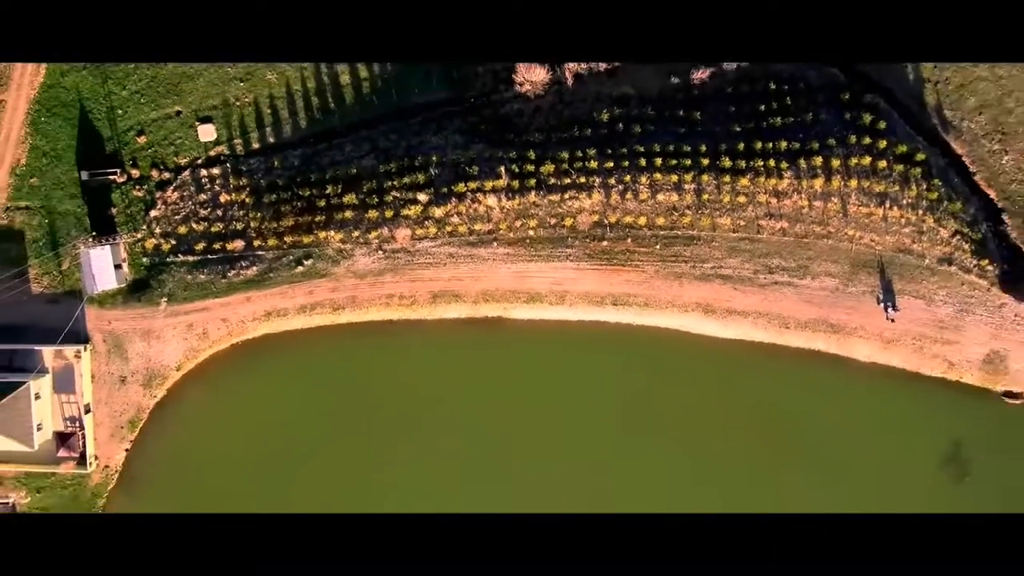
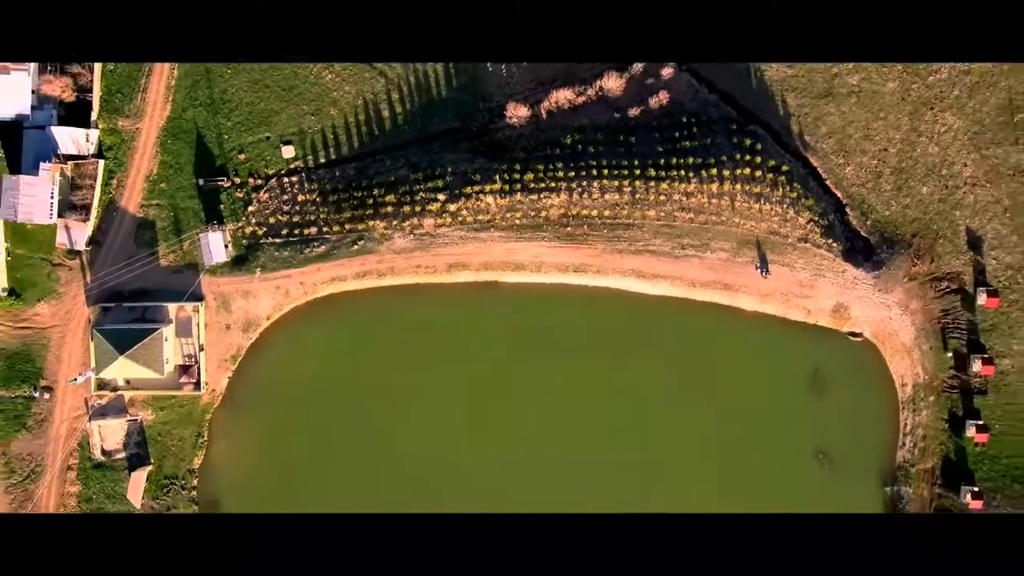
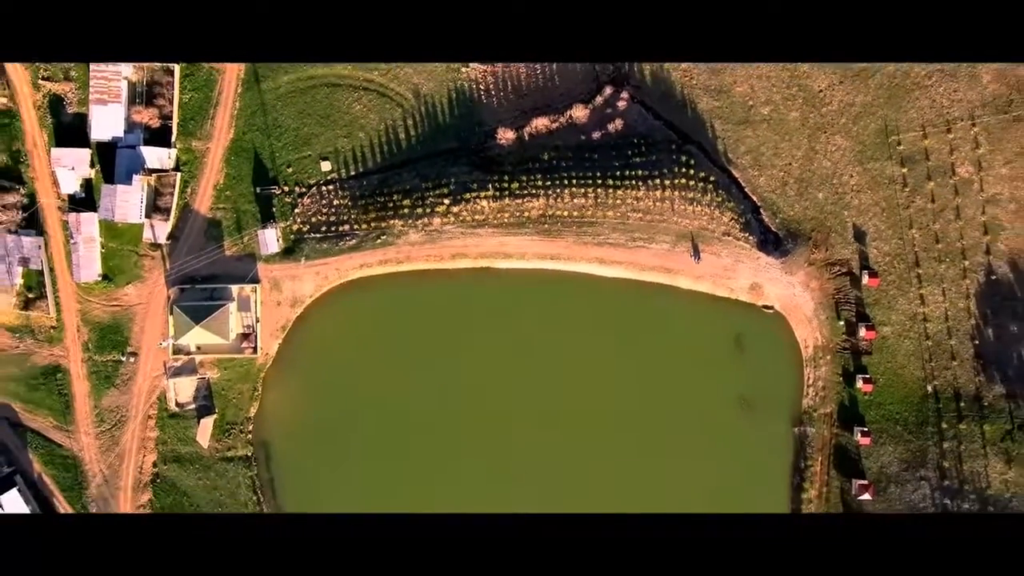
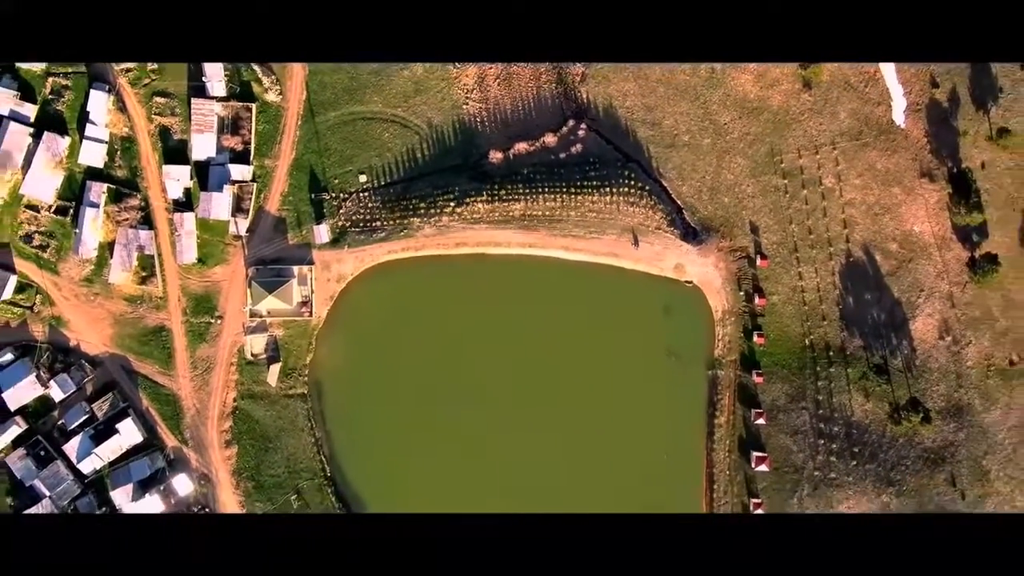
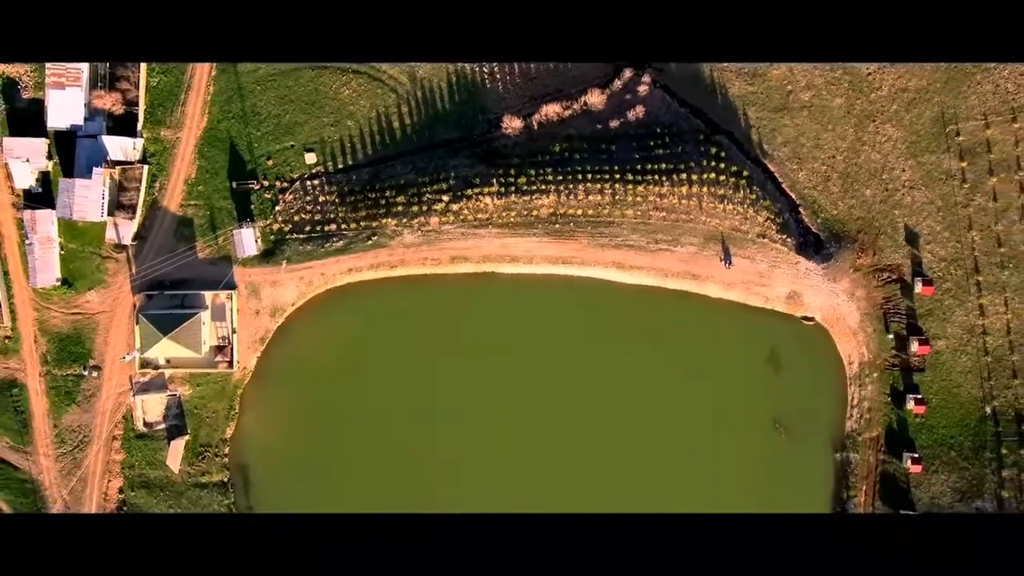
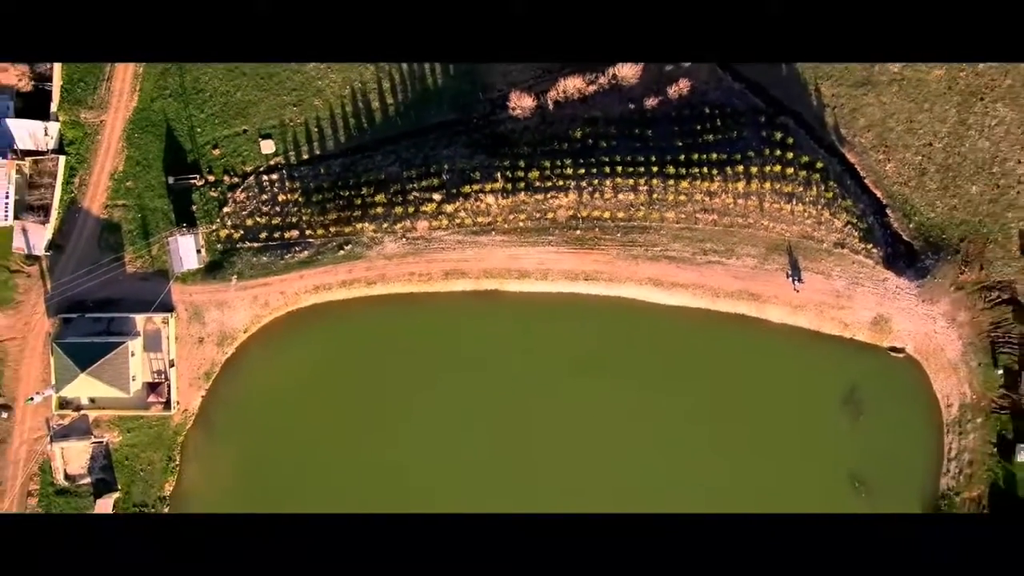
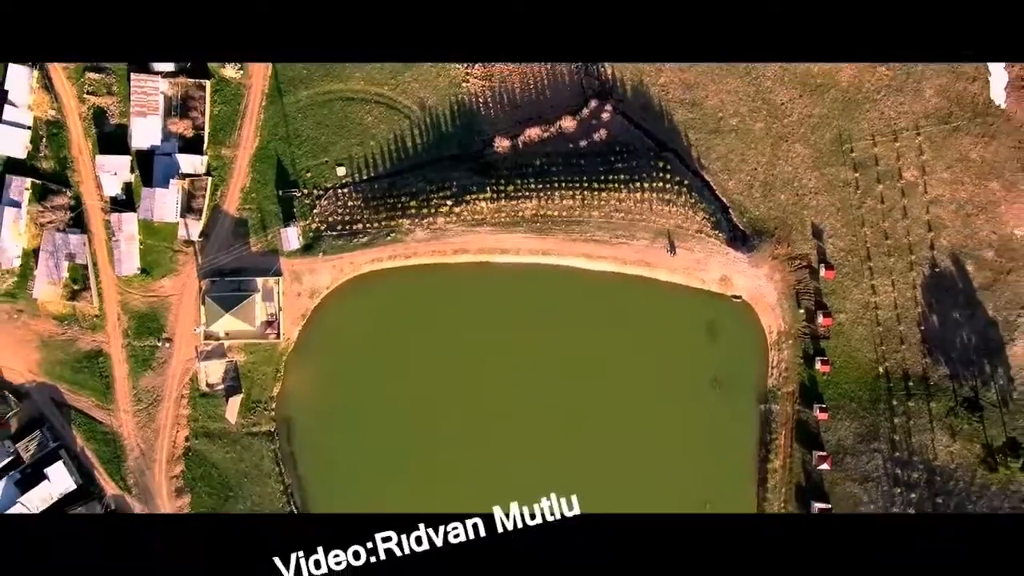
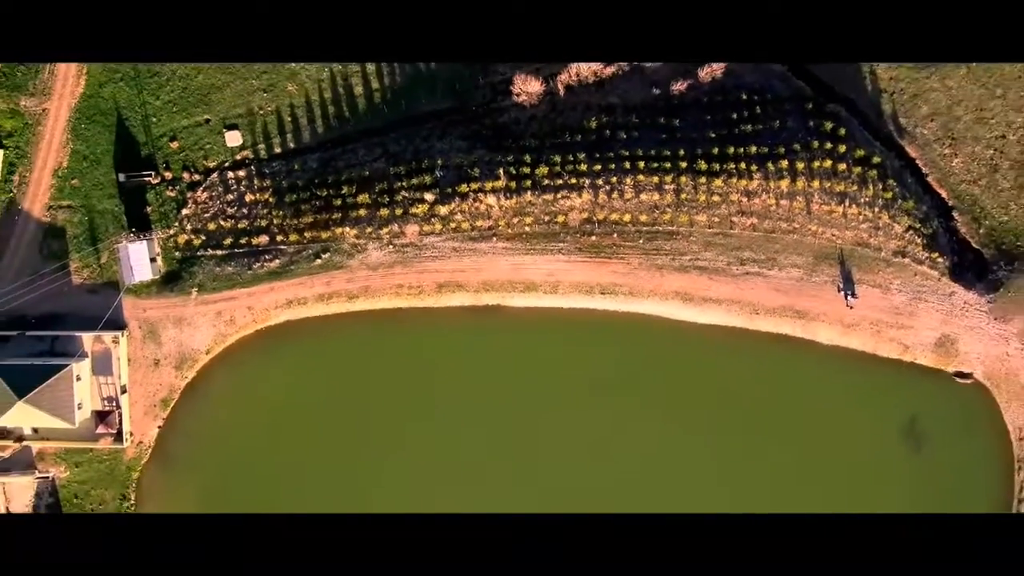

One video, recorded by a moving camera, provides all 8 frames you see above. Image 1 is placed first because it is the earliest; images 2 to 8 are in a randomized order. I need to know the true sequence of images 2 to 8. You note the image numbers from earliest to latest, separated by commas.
8, 6, 2, 5, 3, 7, 4
